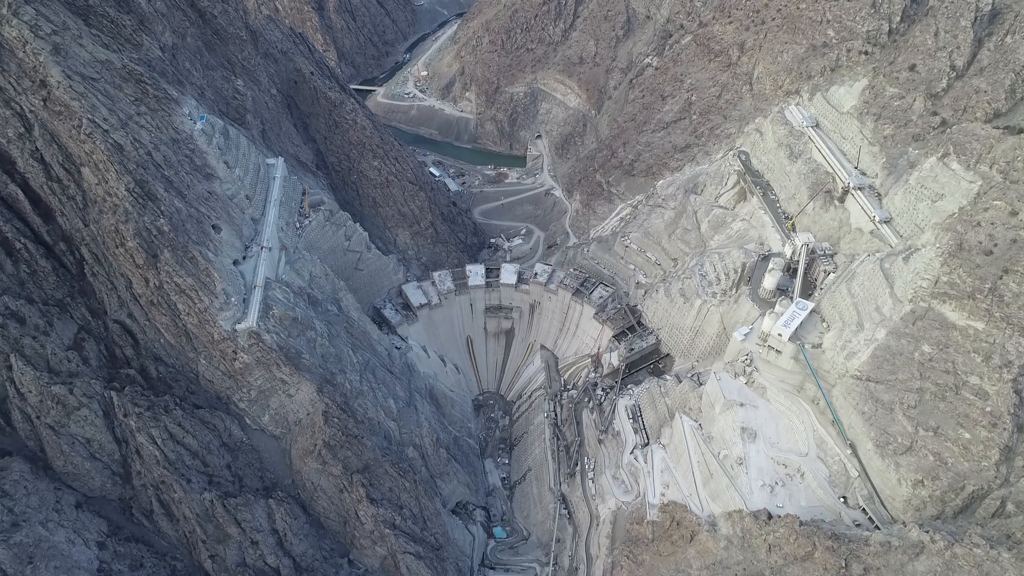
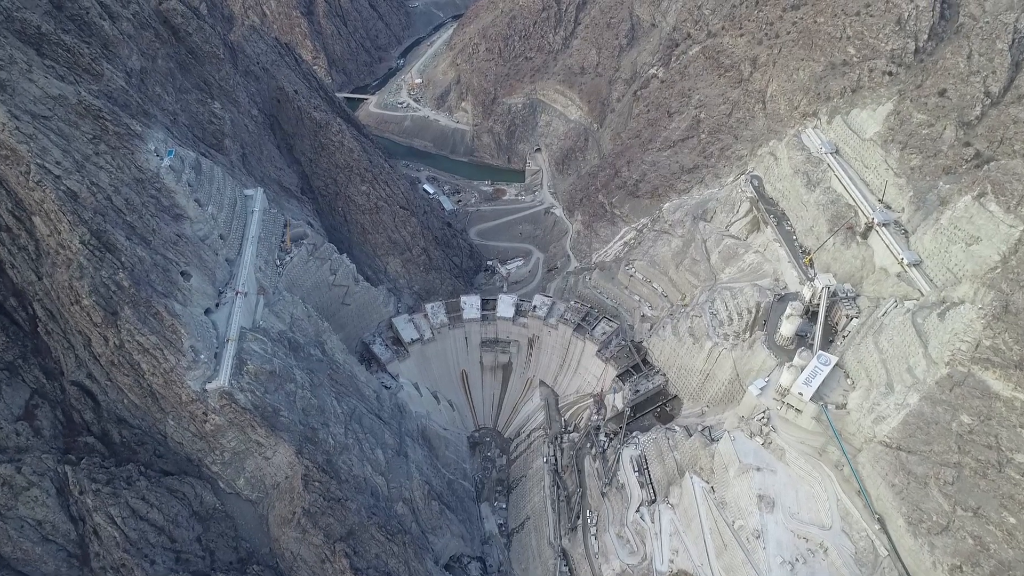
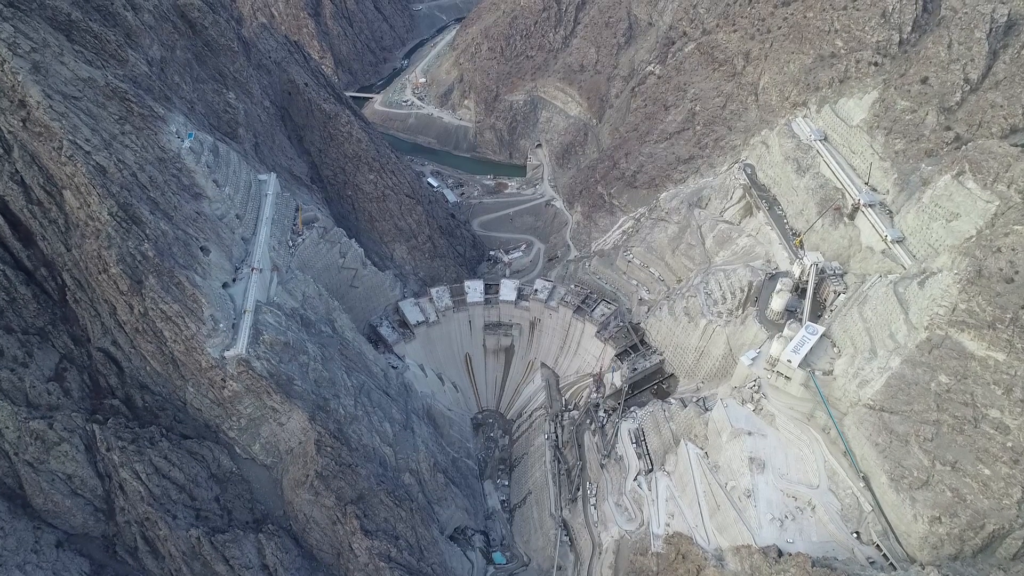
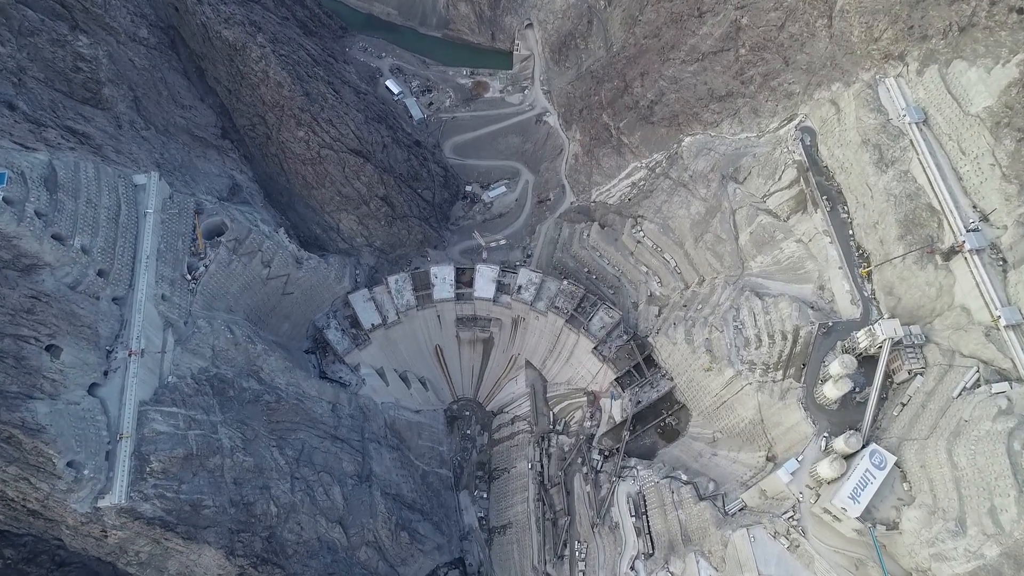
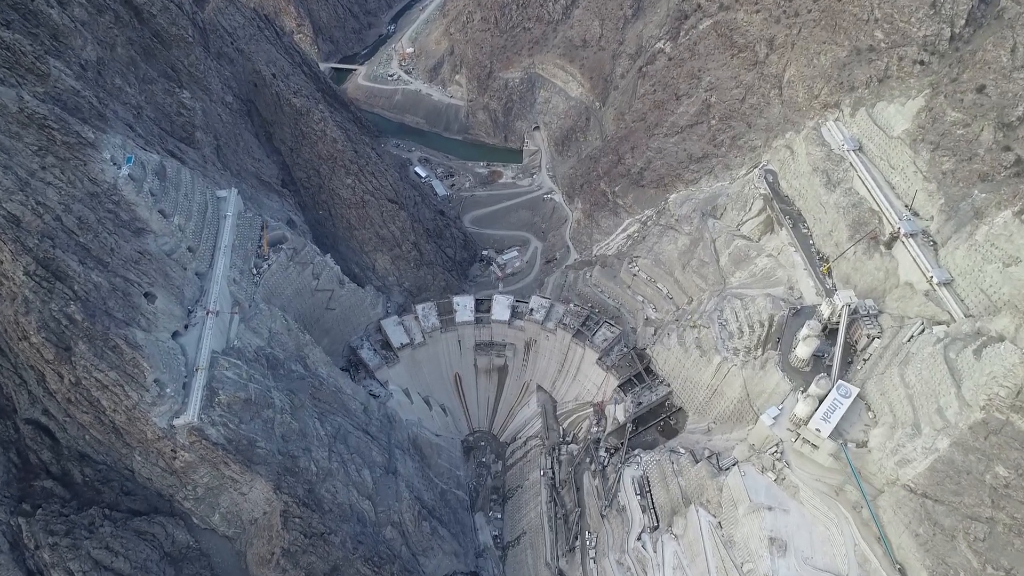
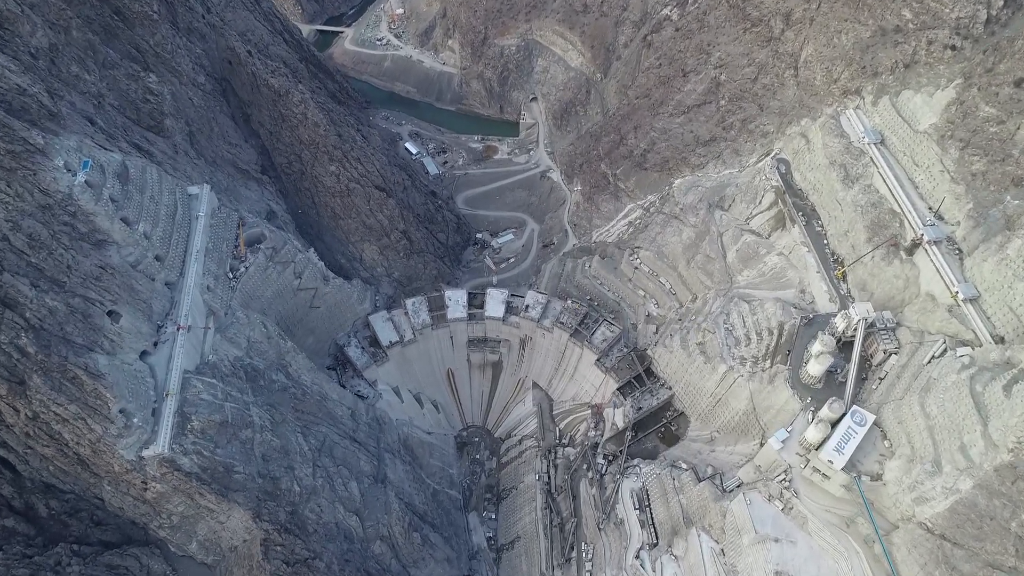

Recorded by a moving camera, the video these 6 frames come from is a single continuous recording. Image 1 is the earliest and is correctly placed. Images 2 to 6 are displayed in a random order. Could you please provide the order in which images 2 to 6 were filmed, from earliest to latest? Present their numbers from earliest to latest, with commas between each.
3, 2, 5, 6, 4
